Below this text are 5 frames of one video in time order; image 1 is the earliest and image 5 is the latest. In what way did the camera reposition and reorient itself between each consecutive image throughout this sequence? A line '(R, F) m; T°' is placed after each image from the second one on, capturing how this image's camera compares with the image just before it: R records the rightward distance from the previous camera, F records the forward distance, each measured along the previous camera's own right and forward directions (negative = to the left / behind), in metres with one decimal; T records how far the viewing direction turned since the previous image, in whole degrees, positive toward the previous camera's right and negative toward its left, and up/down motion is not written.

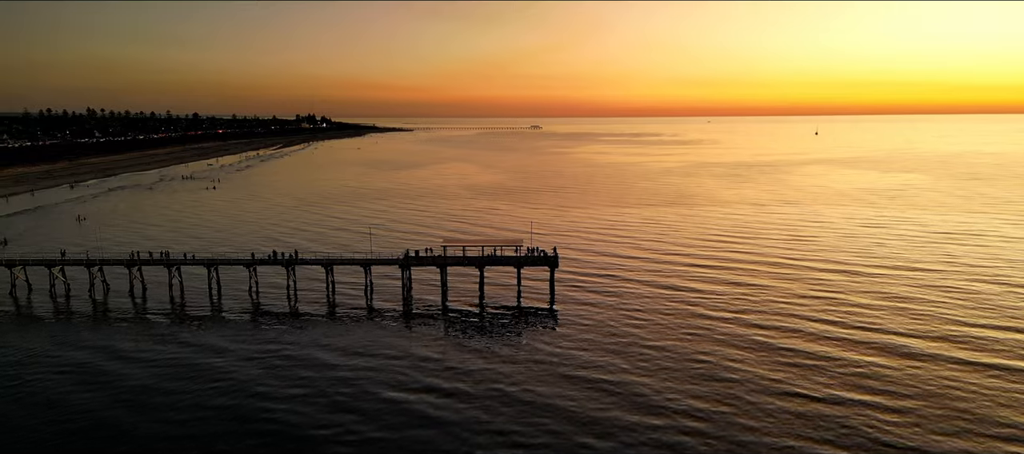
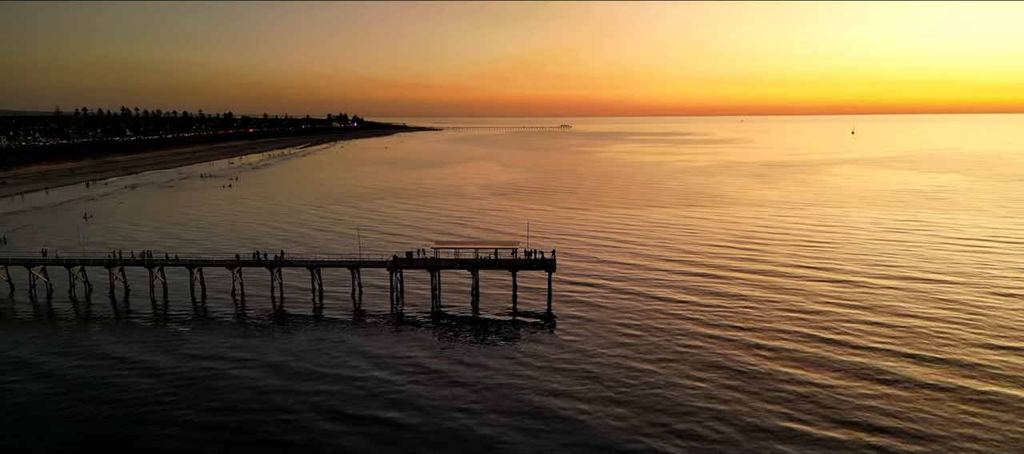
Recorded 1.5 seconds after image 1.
(+2.6, +3.1) m; -2°
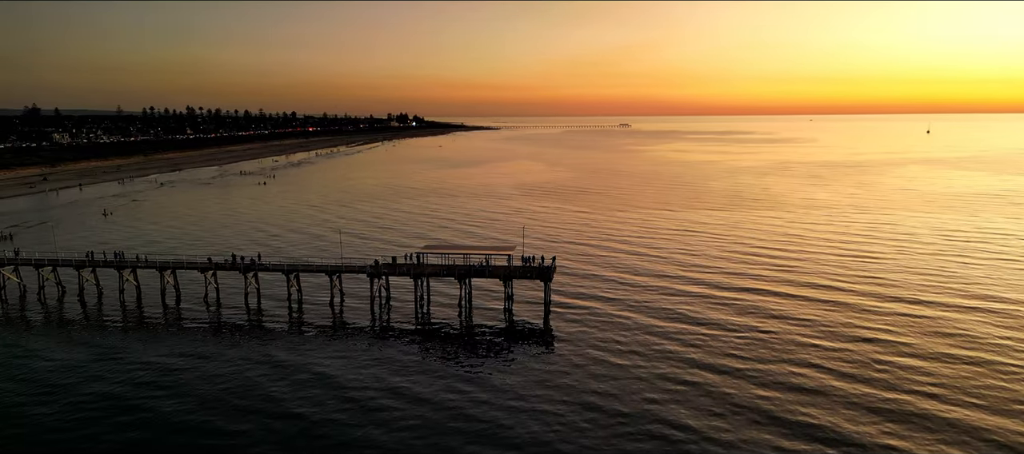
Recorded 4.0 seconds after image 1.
(+4.6, +5.5) m; -4°
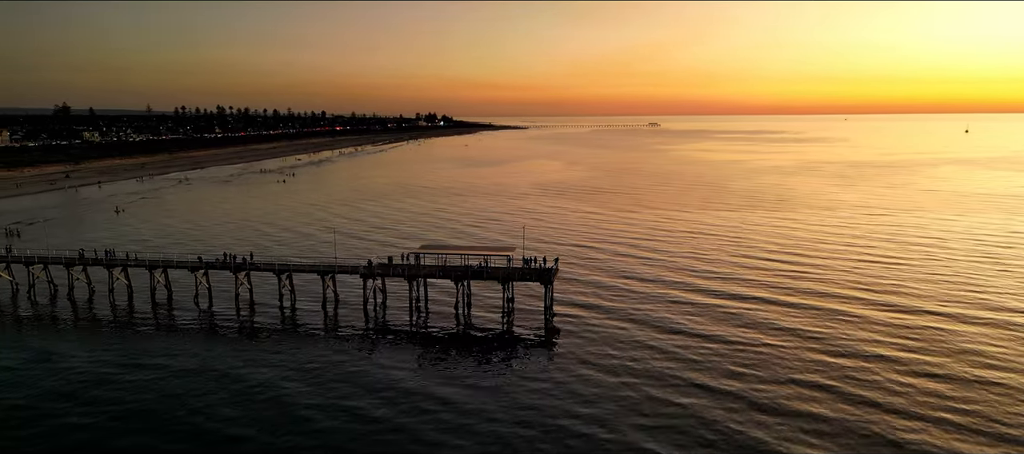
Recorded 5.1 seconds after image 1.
(+2.0, +2.4) m; -2°
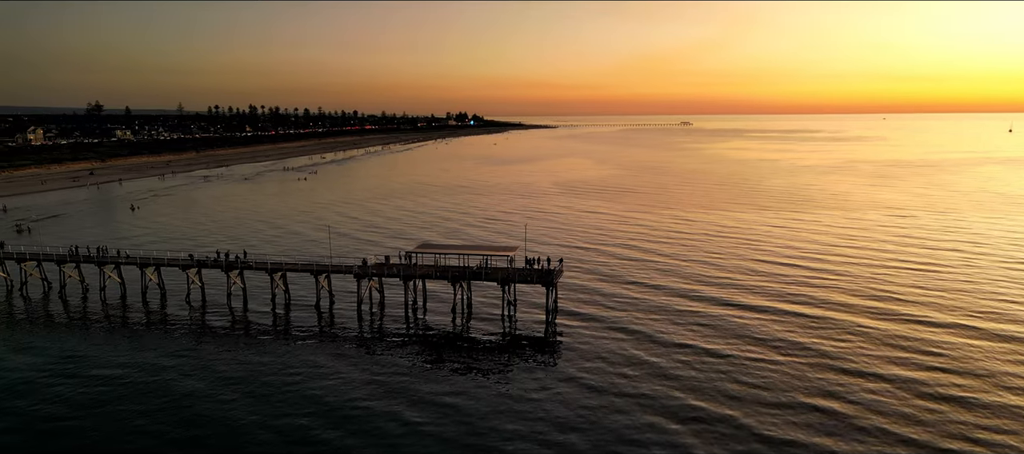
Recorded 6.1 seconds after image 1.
(+2.0, +2.6) m; -2°
